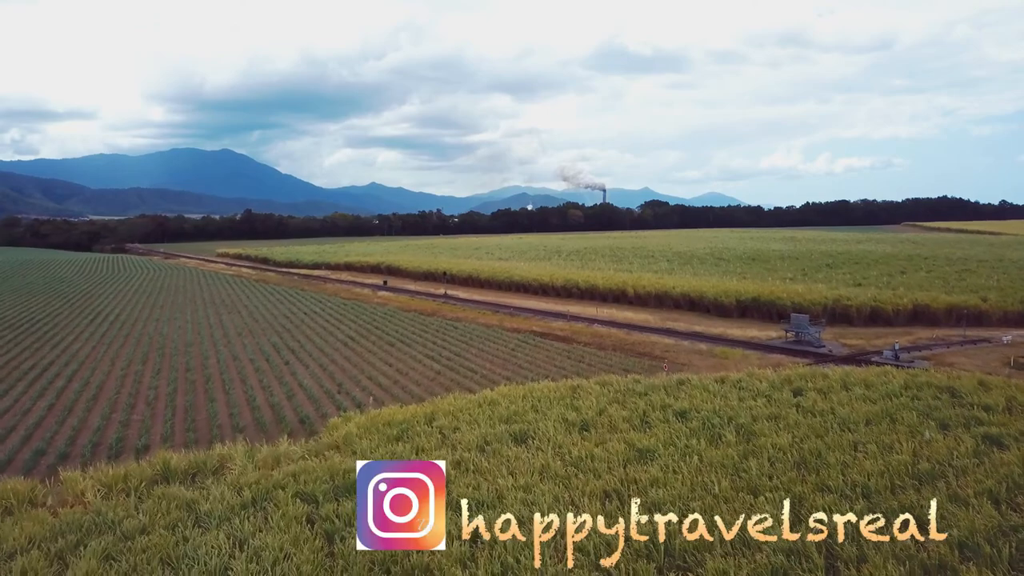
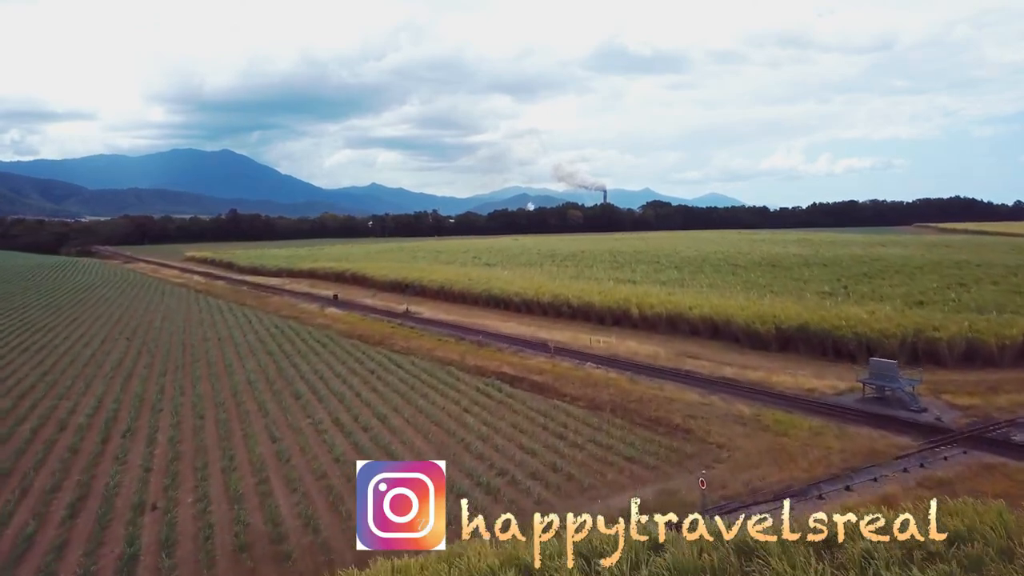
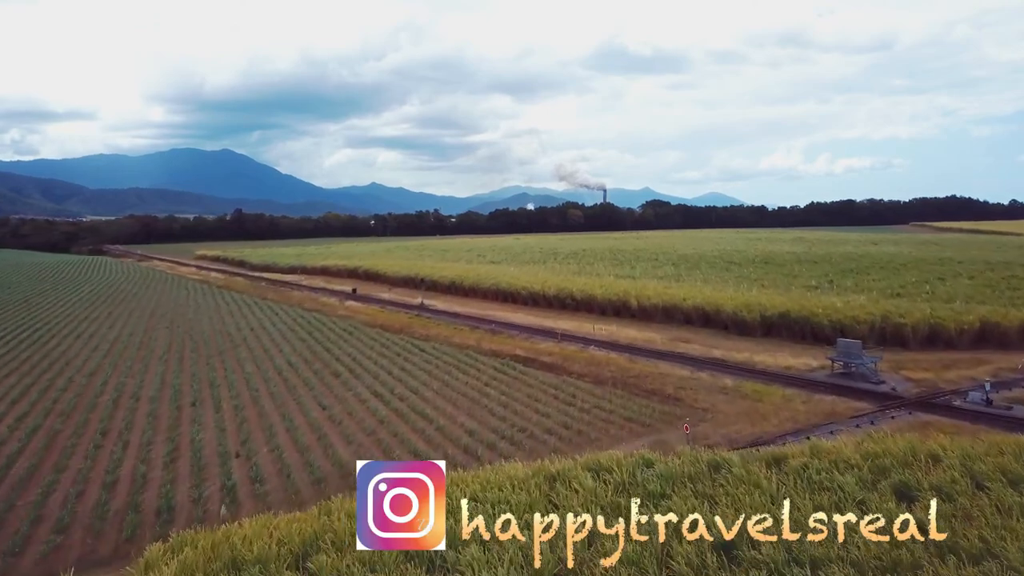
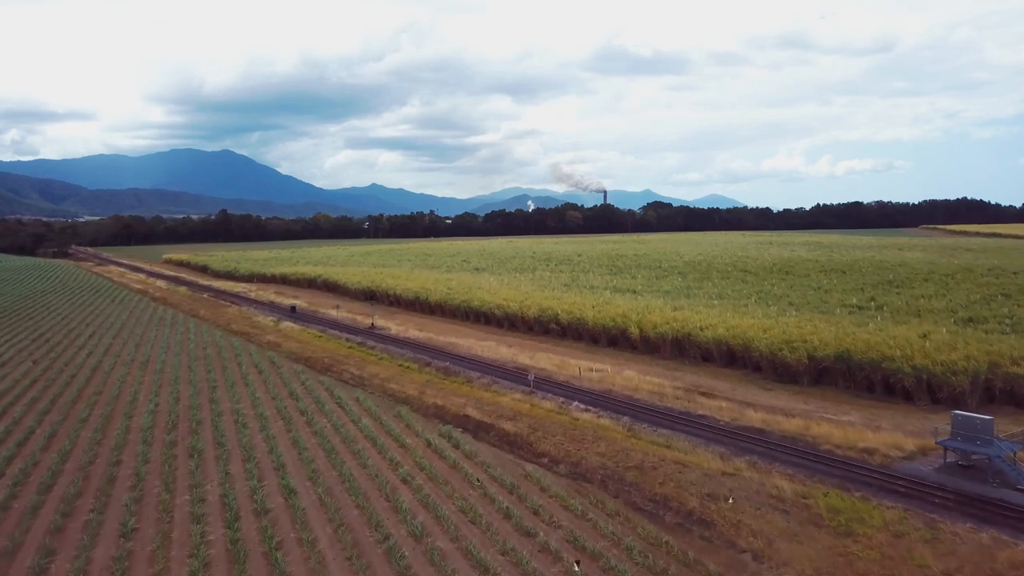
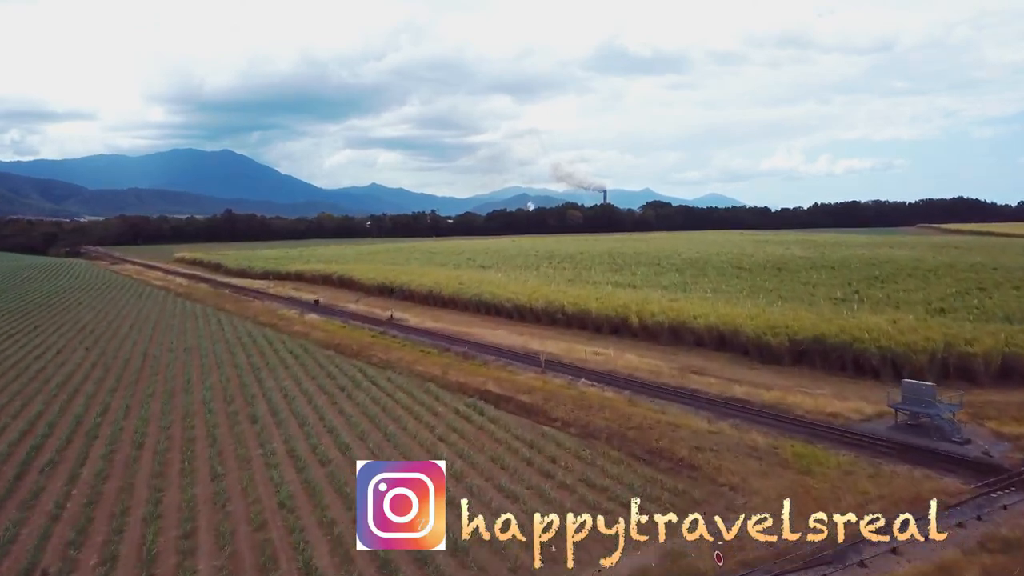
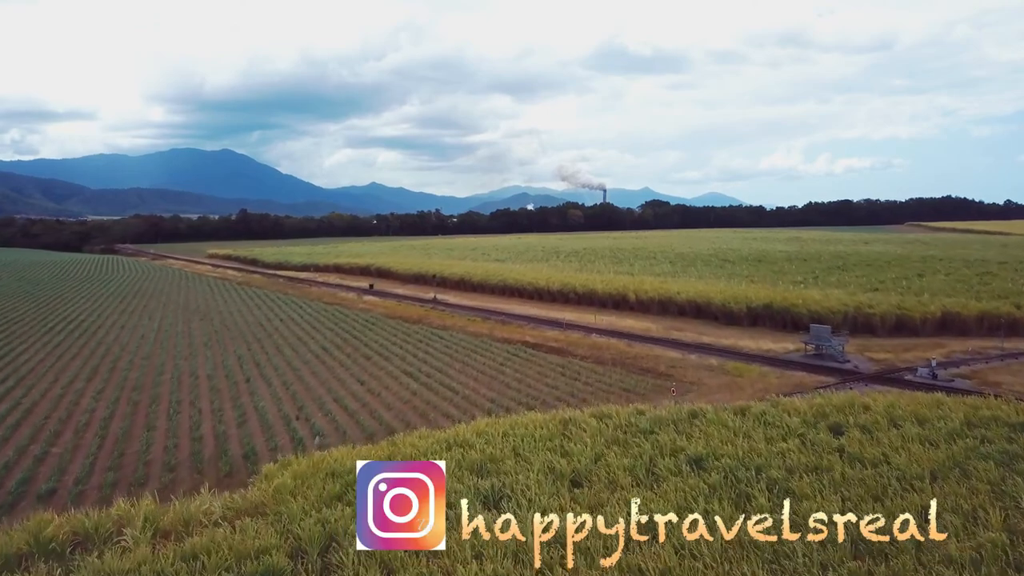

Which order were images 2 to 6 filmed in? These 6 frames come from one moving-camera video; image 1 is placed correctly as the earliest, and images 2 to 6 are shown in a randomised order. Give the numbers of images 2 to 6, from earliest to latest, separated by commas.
6, 3, 2, 5, 4
